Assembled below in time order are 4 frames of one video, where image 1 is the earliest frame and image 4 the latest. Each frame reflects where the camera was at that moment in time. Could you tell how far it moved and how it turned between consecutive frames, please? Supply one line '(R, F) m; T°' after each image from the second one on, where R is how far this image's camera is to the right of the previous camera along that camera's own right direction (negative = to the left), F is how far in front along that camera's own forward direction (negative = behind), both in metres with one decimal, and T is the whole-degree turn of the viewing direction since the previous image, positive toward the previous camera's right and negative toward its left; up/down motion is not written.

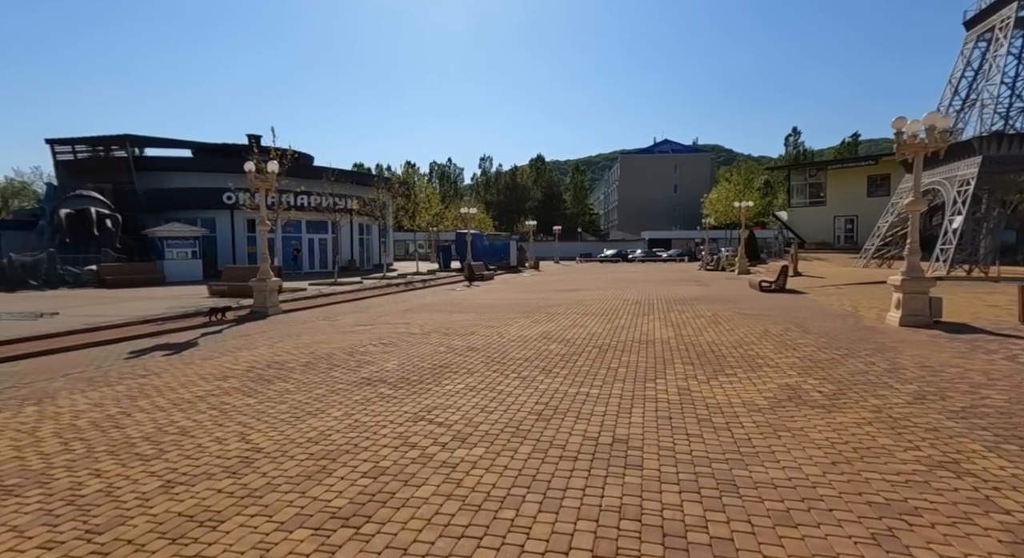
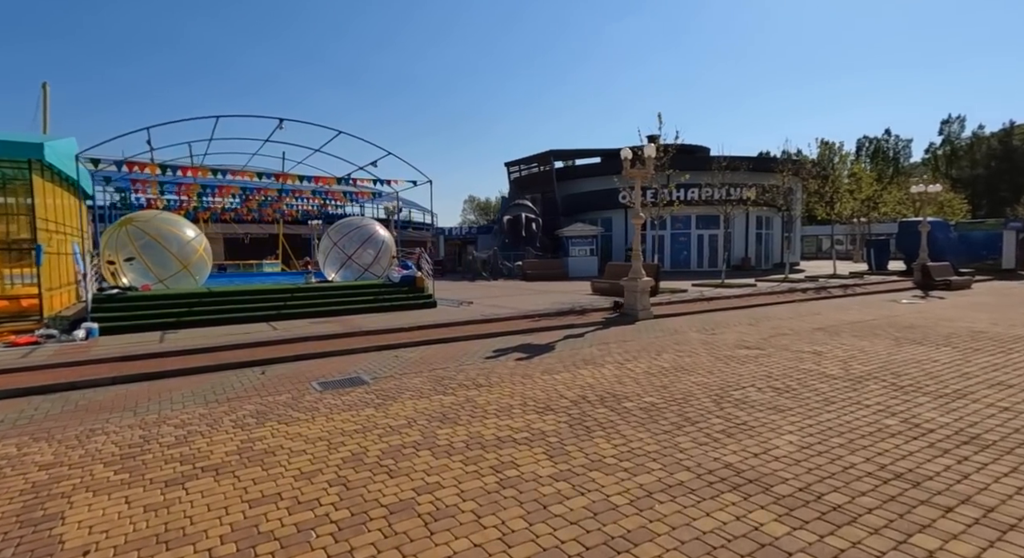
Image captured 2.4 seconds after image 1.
(-0.5, +2.4) m; -41°
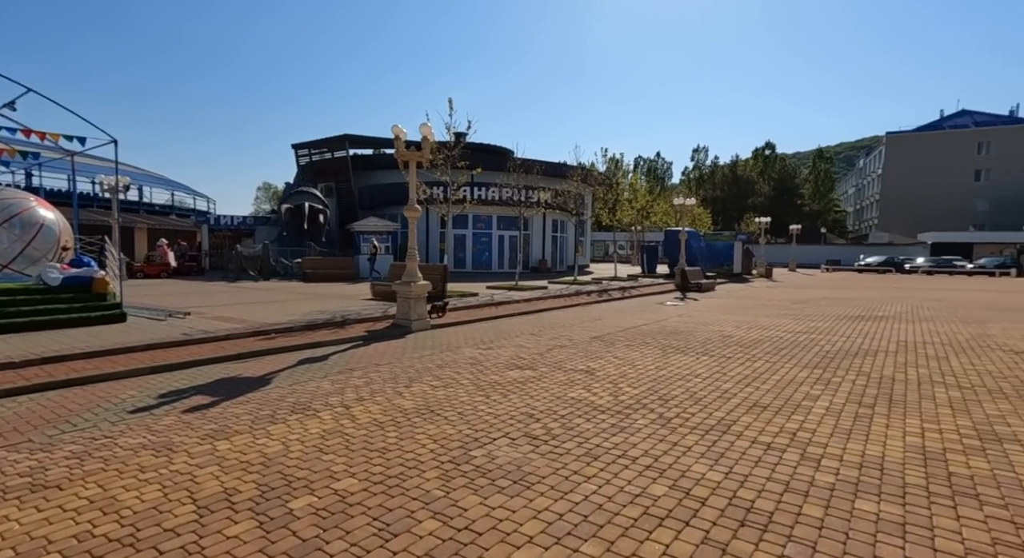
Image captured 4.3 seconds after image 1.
(+1.2, +1.7) m; +20°
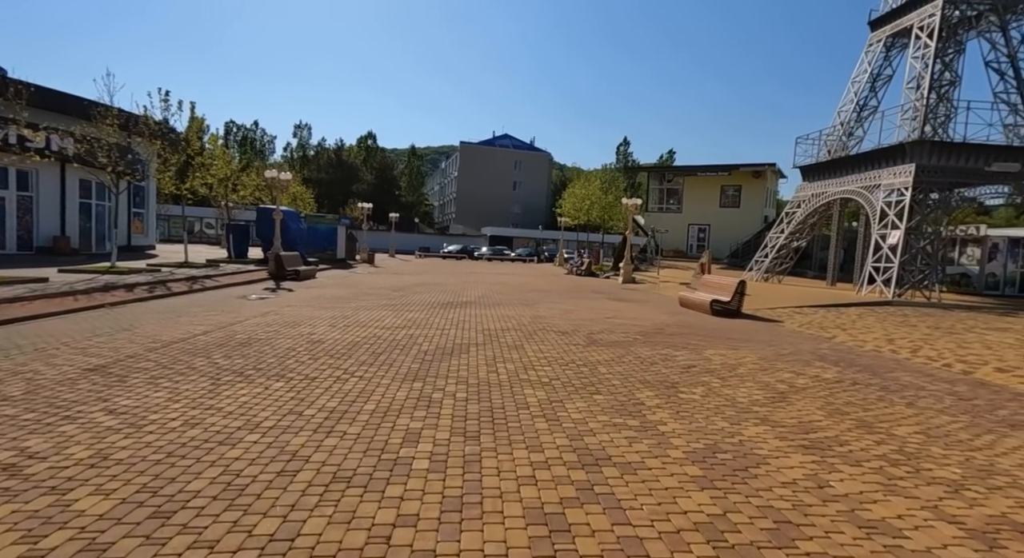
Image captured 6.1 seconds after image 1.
(+1.6, +2.9) m; +40°
